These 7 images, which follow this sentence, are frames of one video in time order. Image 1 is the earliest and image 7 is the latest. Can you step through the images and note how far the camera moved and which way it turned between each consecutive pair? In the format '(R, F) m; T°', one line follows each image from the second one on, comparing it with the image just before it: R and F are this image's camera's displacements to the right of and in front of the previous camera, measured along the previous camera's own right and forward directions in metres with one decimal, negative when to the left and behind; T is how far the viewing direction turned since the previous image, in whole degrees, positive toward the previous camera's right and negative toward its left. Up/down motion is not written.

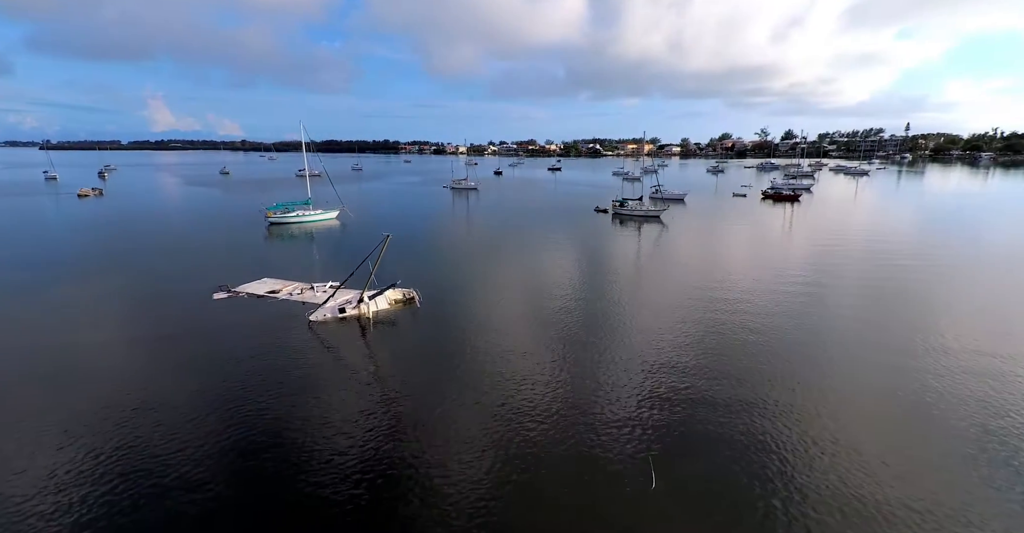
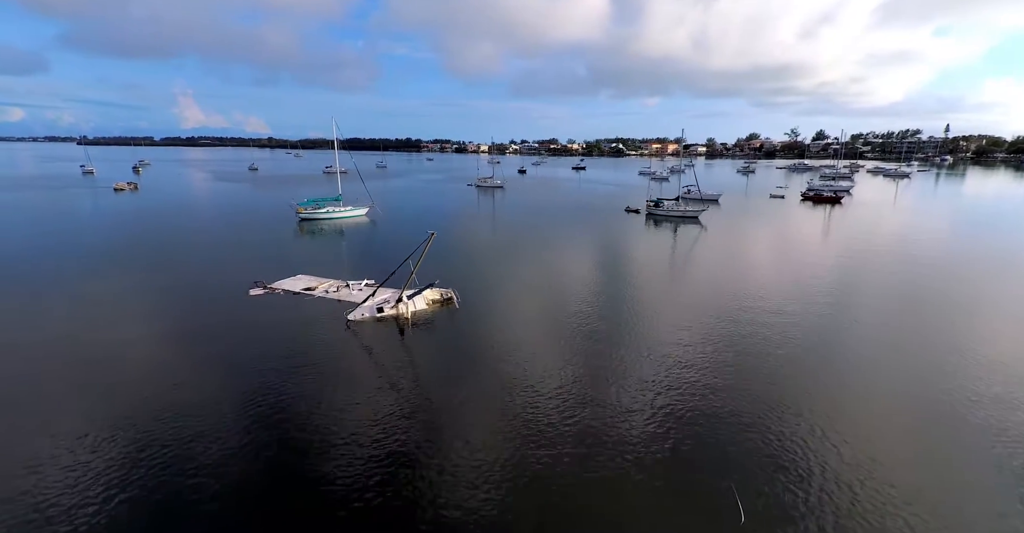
(-0.8, +0.7) m; -2°
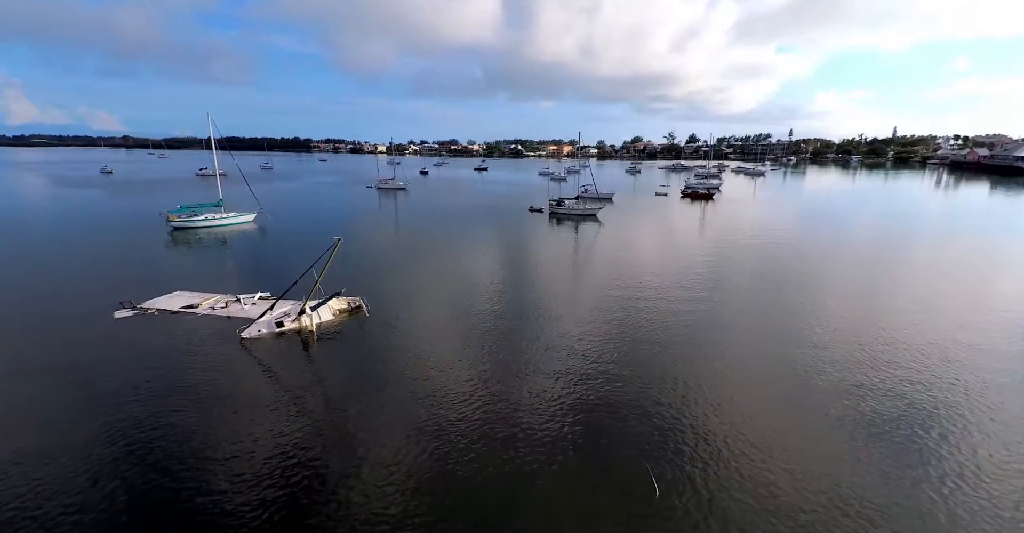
(-0.4, +0.5) m; +11°
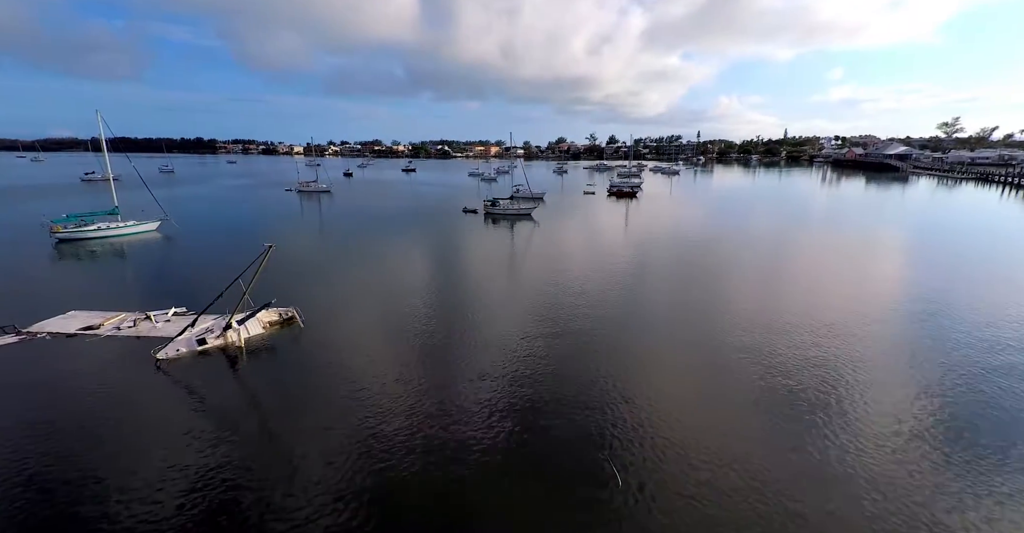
(-0.5, +0.5) m; +8°
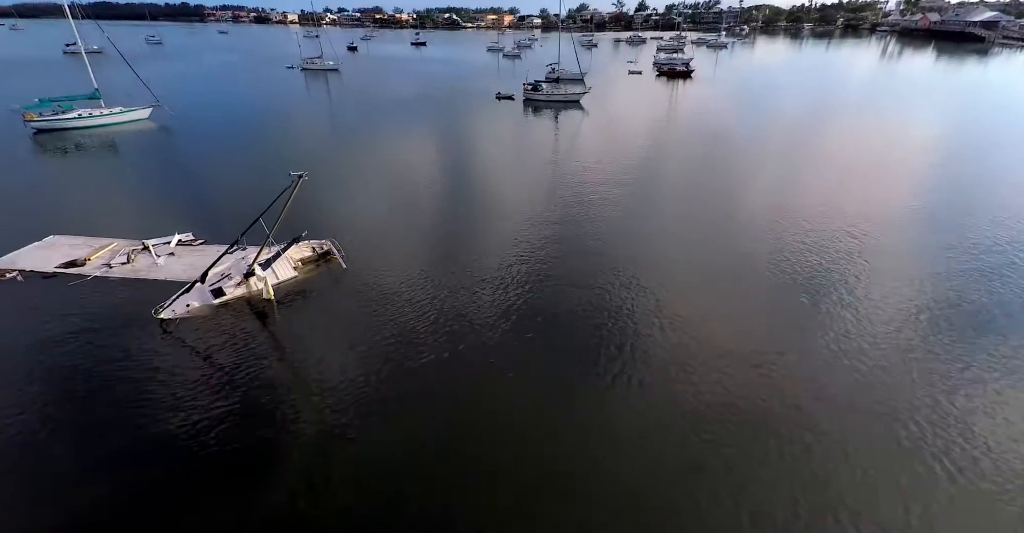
(-2.2, +3.7) m; -1°
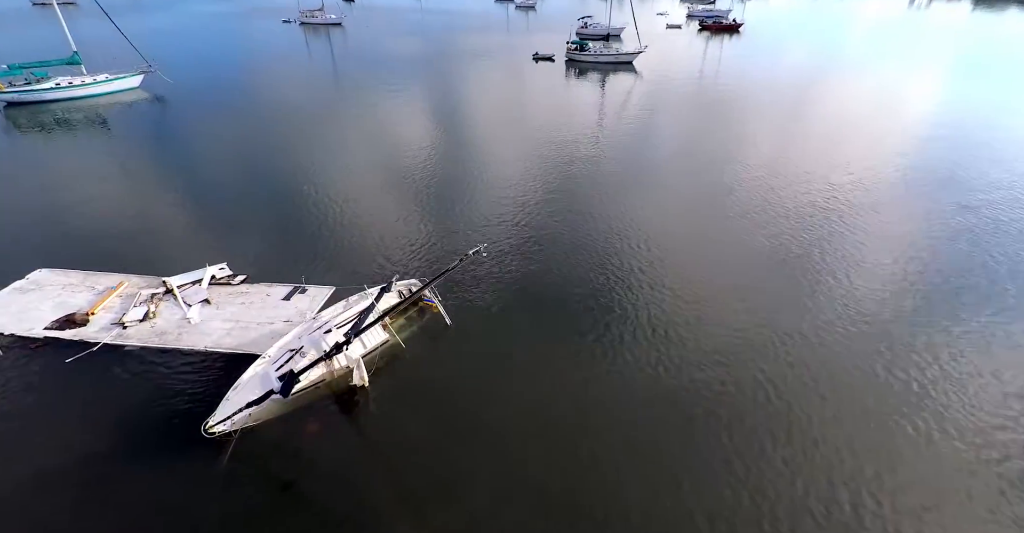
(-2.9, +3.2) m; +1°
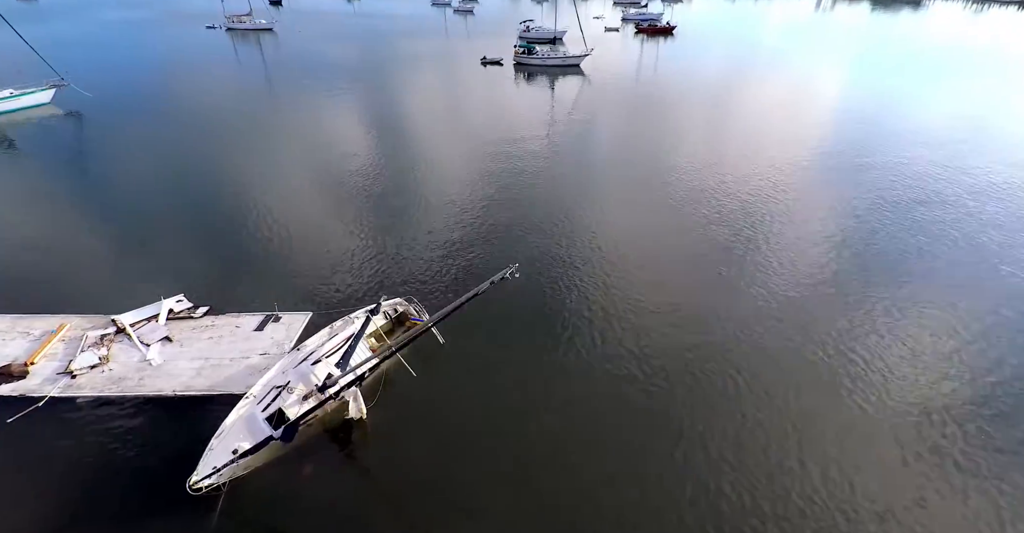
(-0.7, +0.3) m; +6°
